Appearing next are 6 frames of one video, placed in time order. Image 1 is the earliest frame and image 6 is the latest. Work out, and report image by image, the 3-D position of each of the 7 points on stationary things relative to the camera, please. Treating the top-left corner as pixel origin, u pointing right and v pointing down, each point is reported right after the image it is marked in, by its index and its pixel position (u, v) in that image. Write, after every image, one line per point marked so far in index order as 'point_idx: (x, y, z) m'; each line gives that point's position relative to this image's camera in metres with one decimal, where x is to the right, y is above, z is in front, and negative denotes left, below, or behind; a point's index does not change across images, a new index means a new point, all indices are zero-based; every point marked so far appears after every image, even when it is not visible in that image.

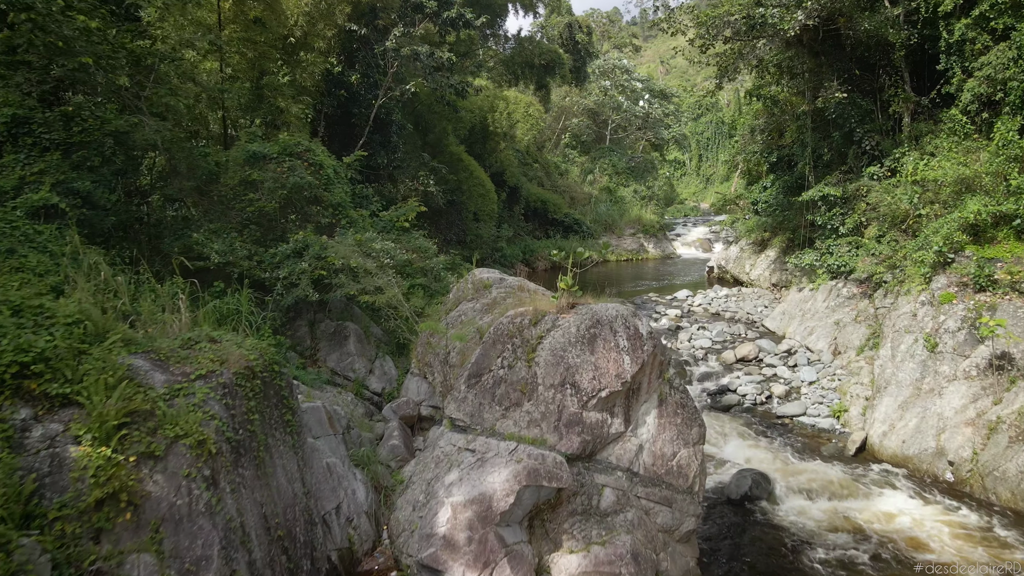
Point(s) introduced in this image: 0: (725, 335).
0: (+3.1, -0.7, +10.9) m
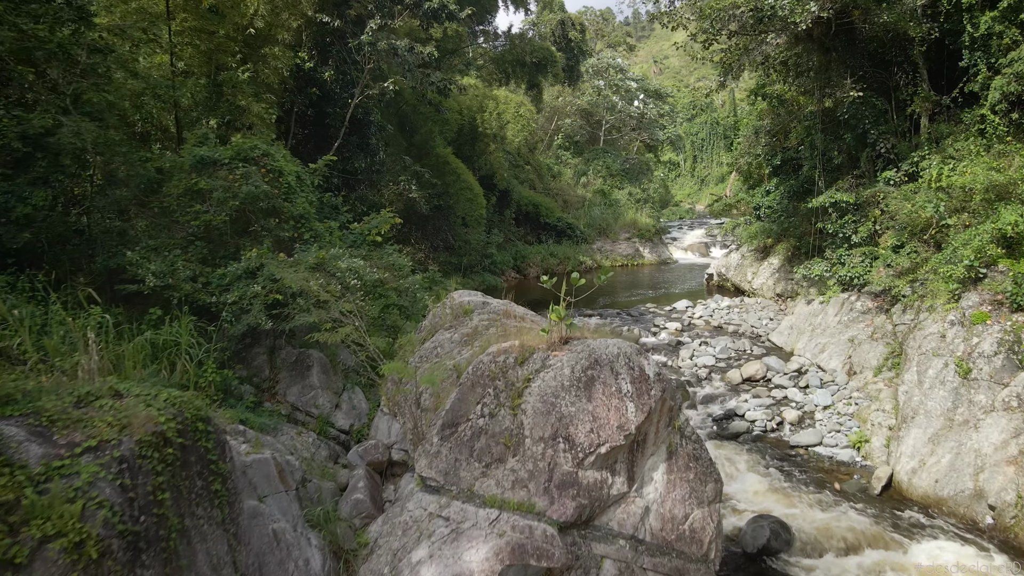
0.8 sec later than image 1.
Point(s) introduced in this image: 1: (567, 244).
0: (+2.9, -0.9, +10.1) m
1: (+1.5, +1.2, +20.0) m
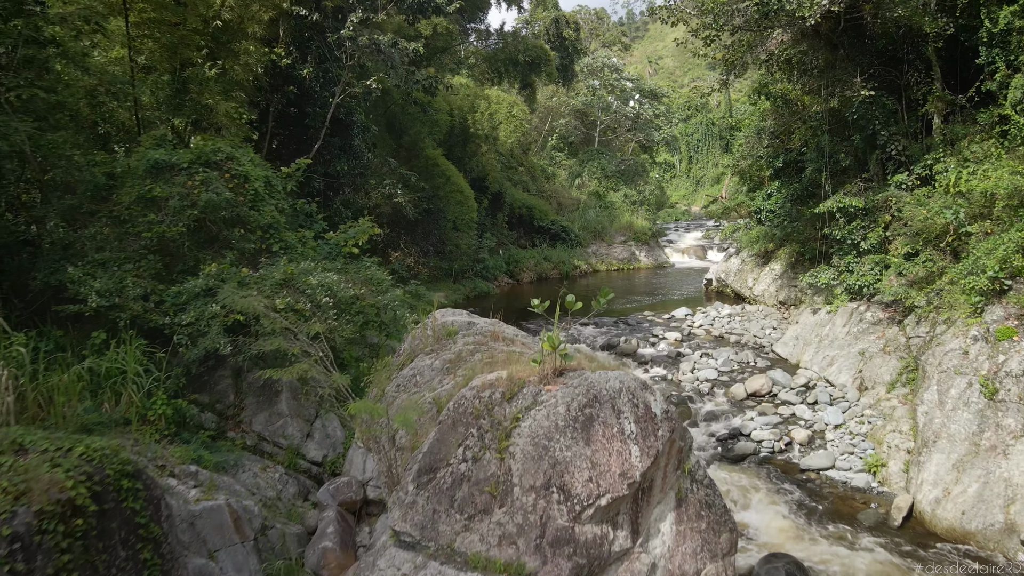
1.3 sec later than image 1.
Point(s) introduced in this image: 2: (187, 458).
0: (+2.8, -1.0, +9.6) m
1: (+1.3, +1.1, +19.5) m
2: (-1.8, -0.9, +4.1) m
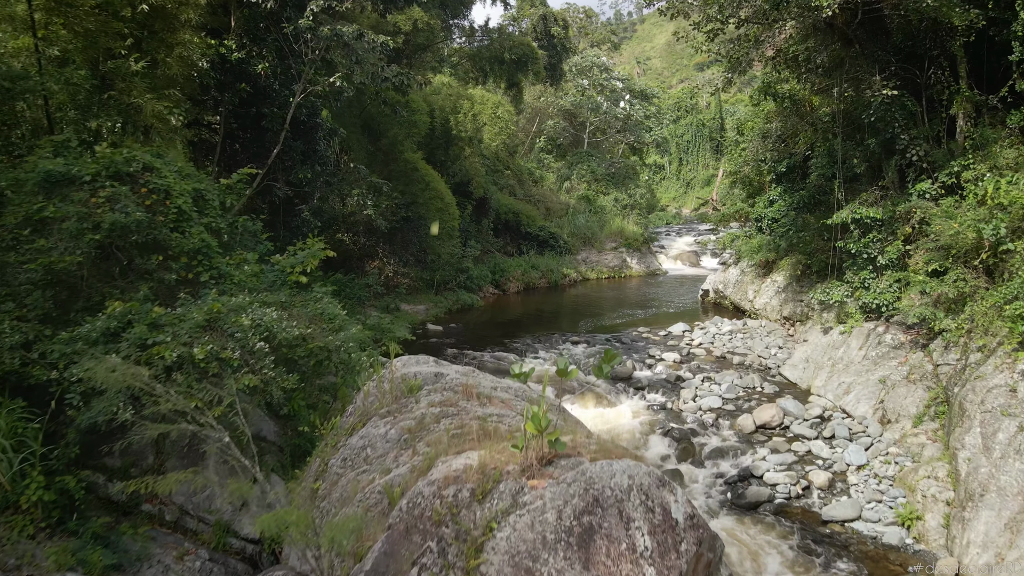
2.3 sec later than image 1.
0: (+2.6, -1.2, +8.8) m
1: (+0.9, +0.8, +18.6) m
2: (-1.9, -1.1, +3.2) m
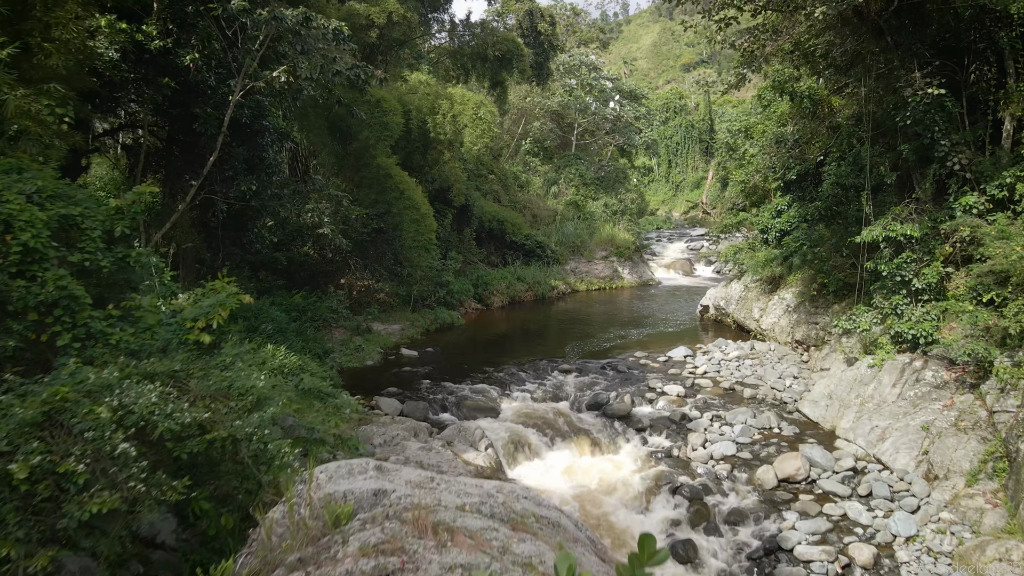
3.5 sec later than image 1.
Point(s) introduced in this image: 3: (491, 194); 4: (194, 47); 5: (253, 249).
0: (+2.5, -1.5, +7.7) m
1: (+0.6, +0.5, +17.5) m
2: (-2.0, -1.4, +2.0) m
3: (-0.5, +2.4, +18.9) m
4: (-2.5, +1.9, +5.9) m
5: (-3.2, +0.5, +9.2) m
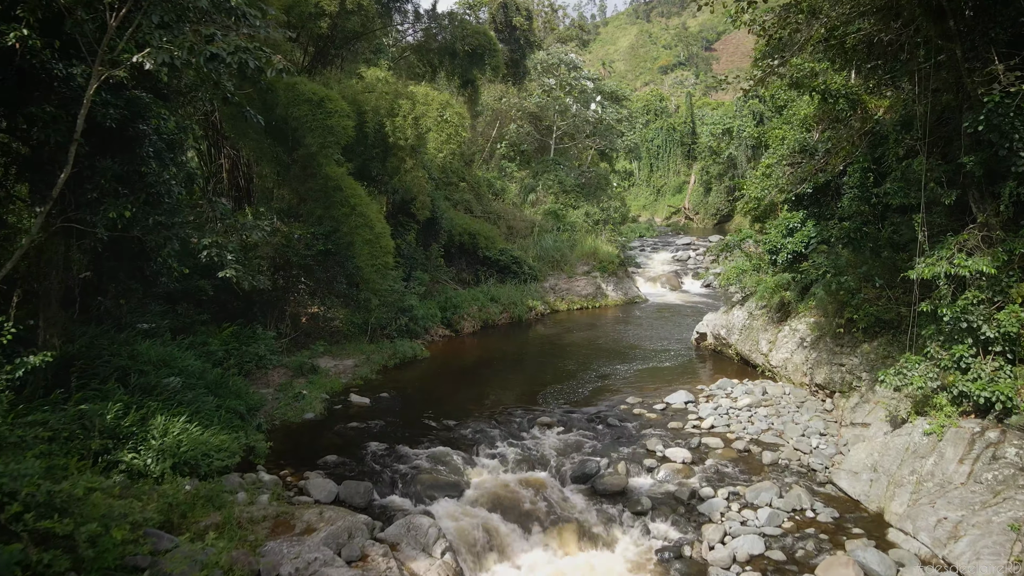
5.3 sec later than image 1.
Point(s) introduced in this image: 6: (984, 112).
0: (+2.2, -1.9, +6.1) m
1: (0.0, +0.1, +15.9) m
2: (-2.1, -1.8, +0.2) m
3: (-1.1, +1.9, +17.3) m
4: (-2.8, +1.5, +4.2) m
5: (-3.5, +0.1, +7.5) m
6: (+3.6, +1.3, +5.7) m
